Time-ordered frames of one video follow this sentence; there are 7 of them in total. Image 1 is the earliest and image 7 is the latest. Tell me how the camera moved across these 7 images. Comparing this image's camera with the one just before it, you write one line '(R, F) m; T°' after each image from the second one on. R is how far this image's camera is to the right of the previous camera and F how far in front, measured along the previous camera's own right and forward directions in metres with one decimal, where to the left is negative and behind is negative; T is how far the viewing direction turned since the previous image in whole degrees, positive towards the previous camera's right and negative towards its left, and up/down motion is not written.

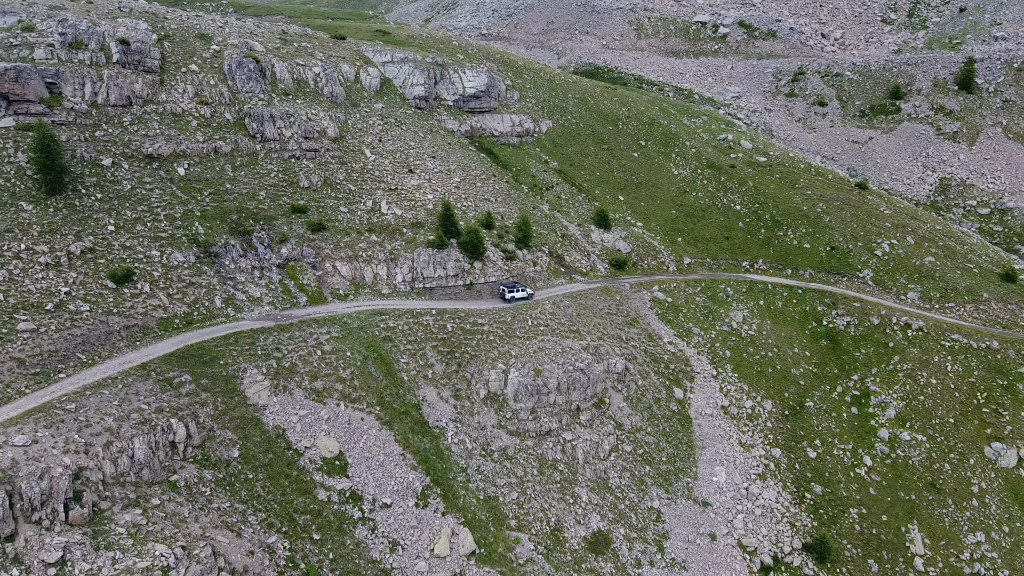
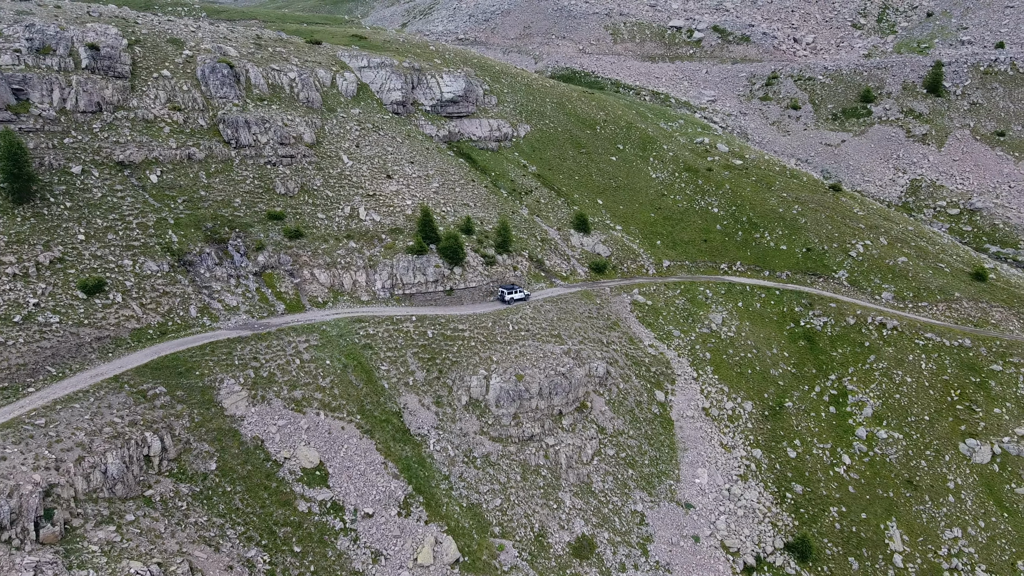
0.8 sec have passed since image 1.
(-0.1, +0.1) m; +2°
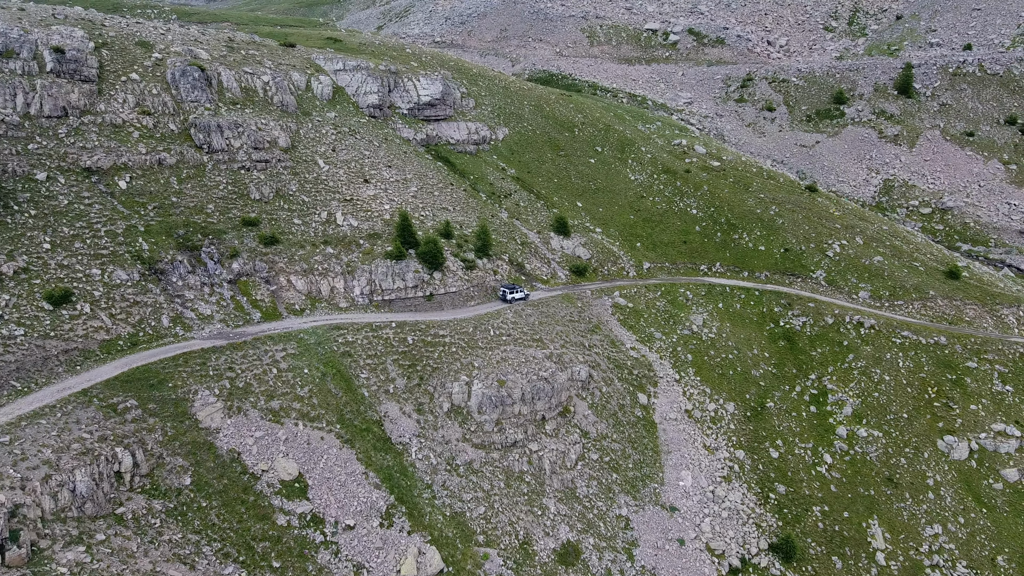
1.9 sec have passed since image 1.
(-0.1, +0.4) m; +2°
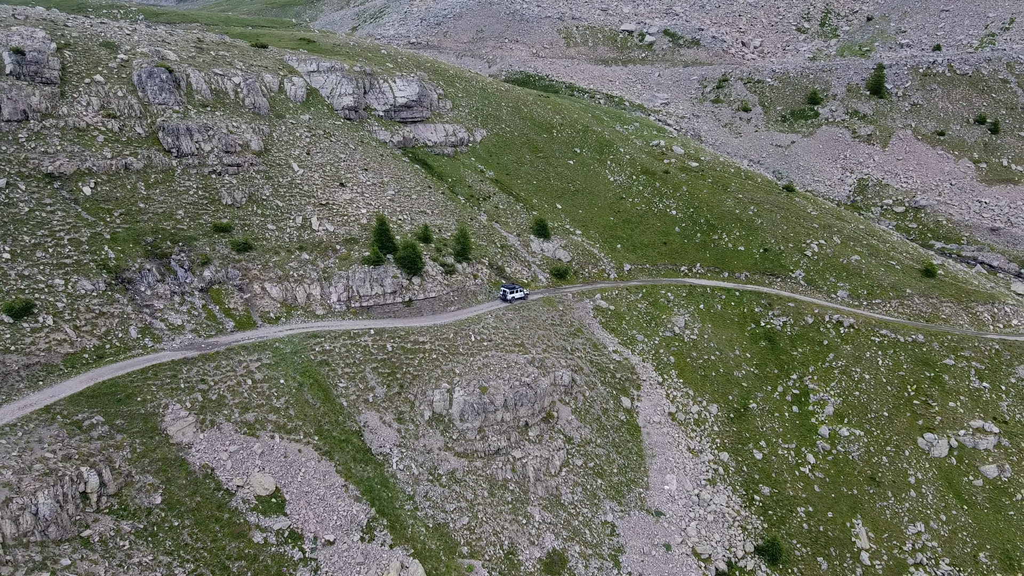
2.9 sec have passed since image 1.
(-0.2, +0.7) m; +2°
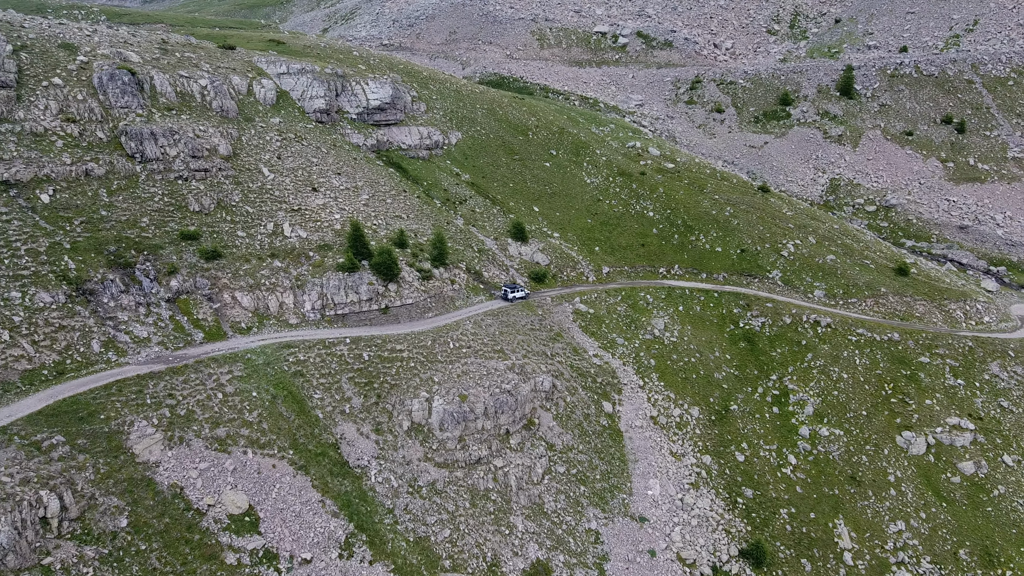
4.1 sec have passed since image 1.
(-0.2, +0.7) m; +2°
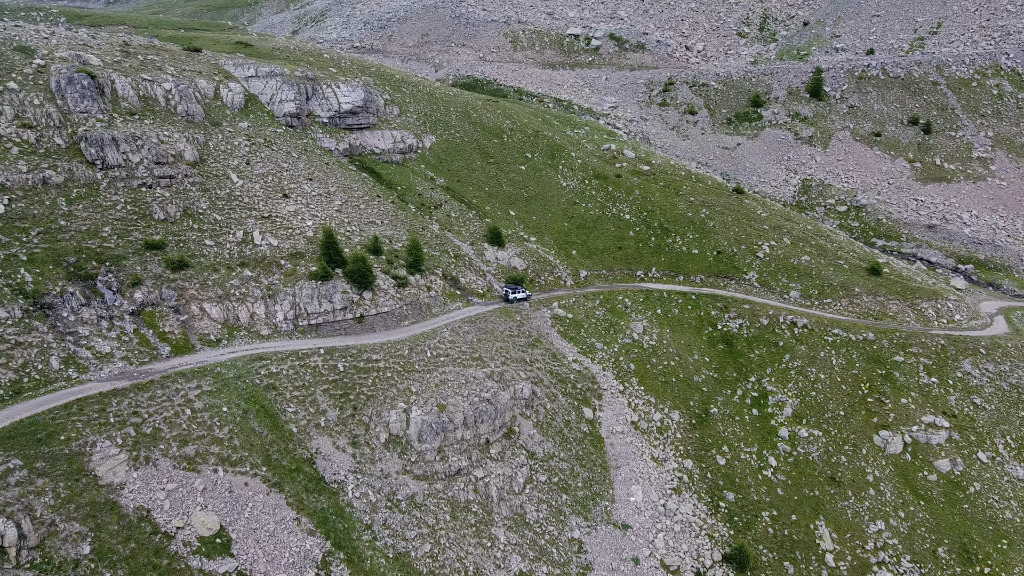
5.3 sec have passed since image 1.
(-0.2, +0.7) m; +2°
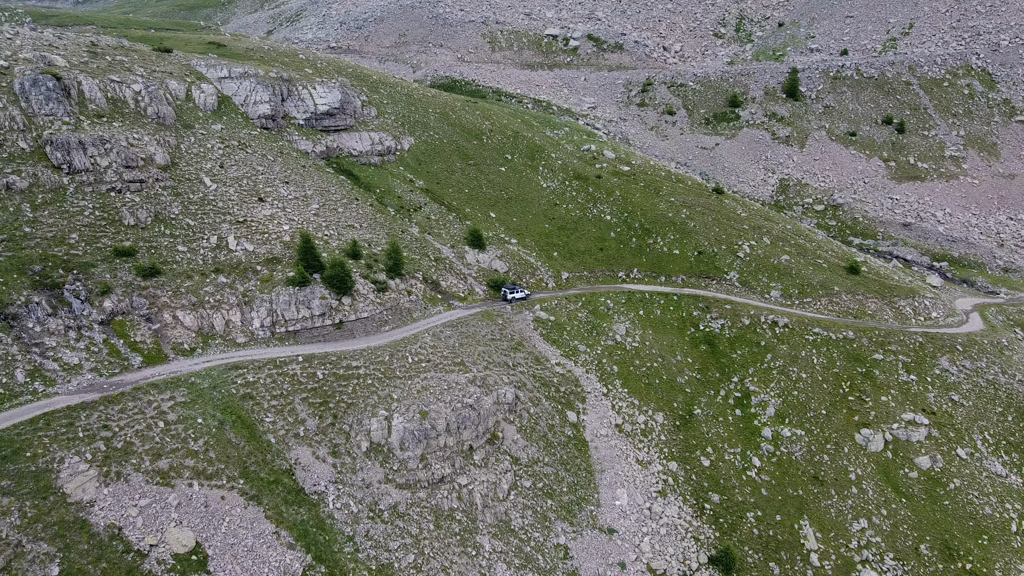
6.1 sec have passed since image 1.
(-0.1, +0.5) m; +2°
